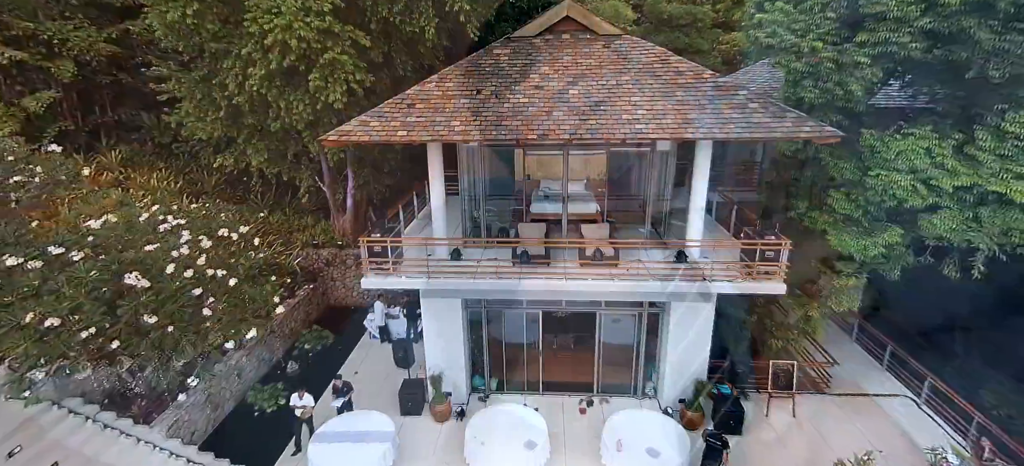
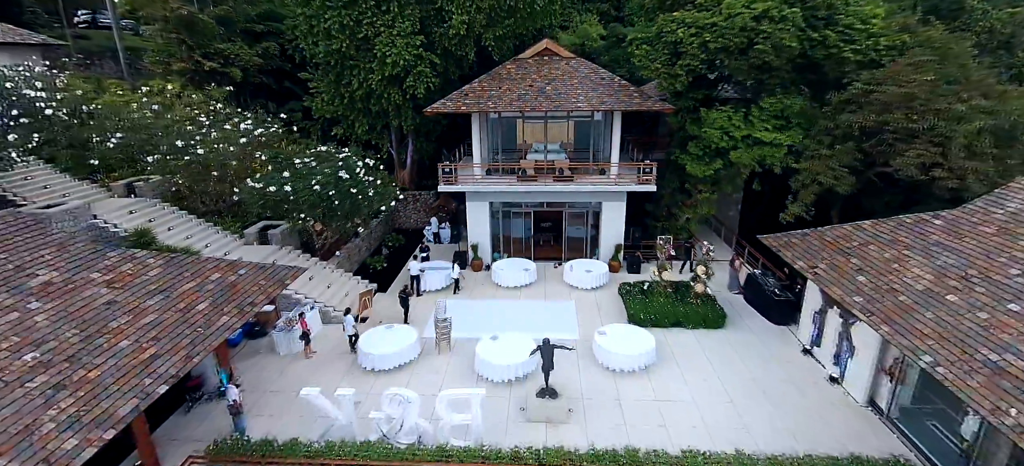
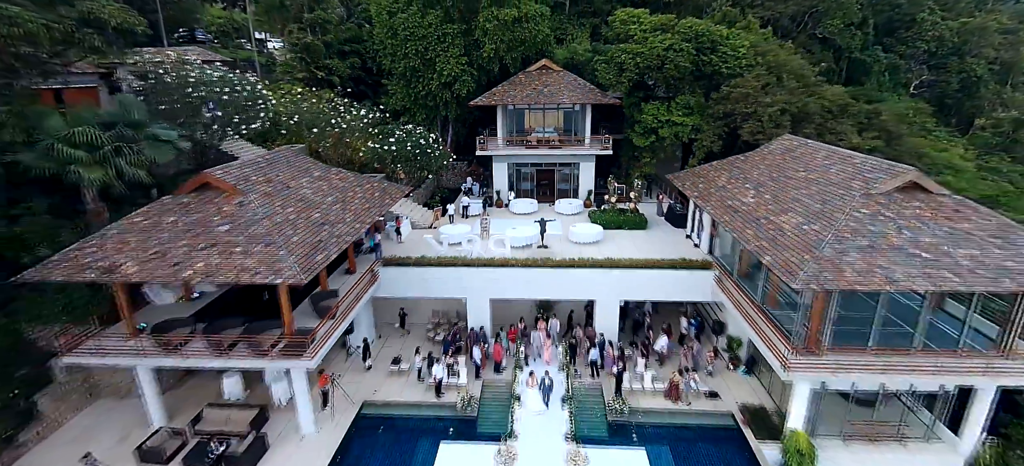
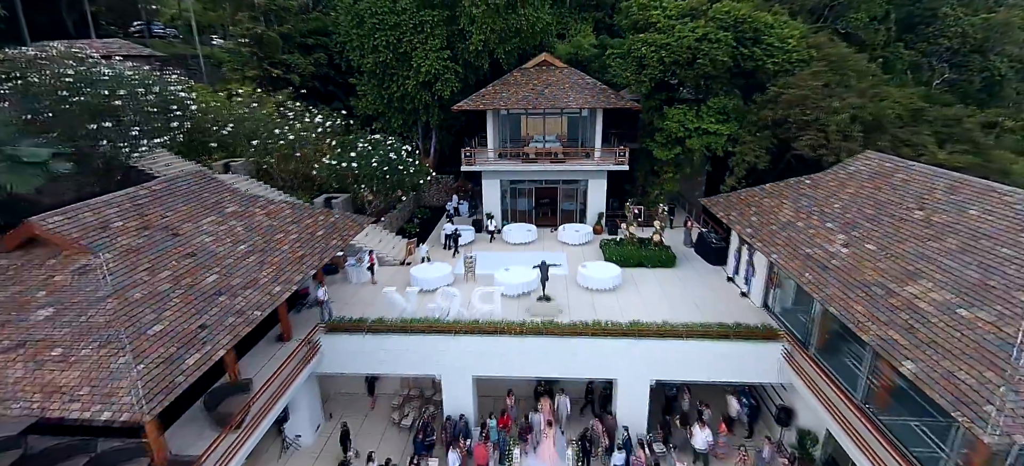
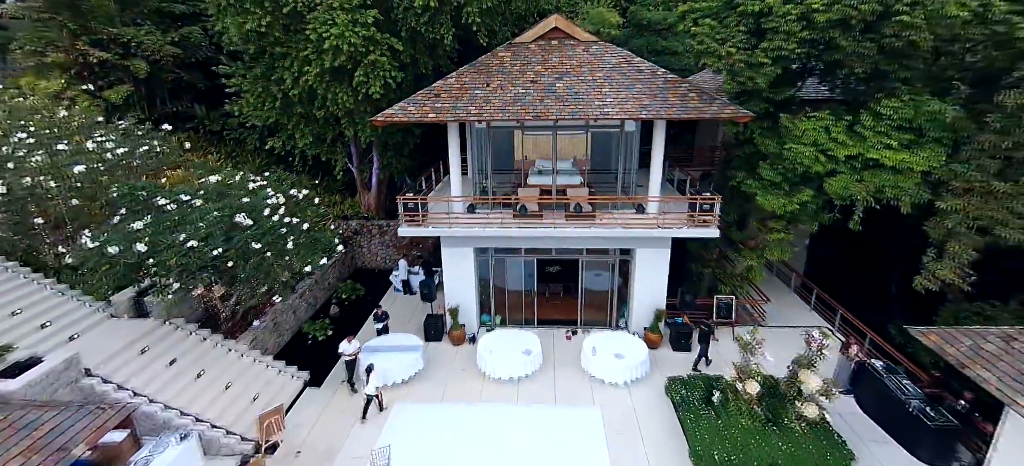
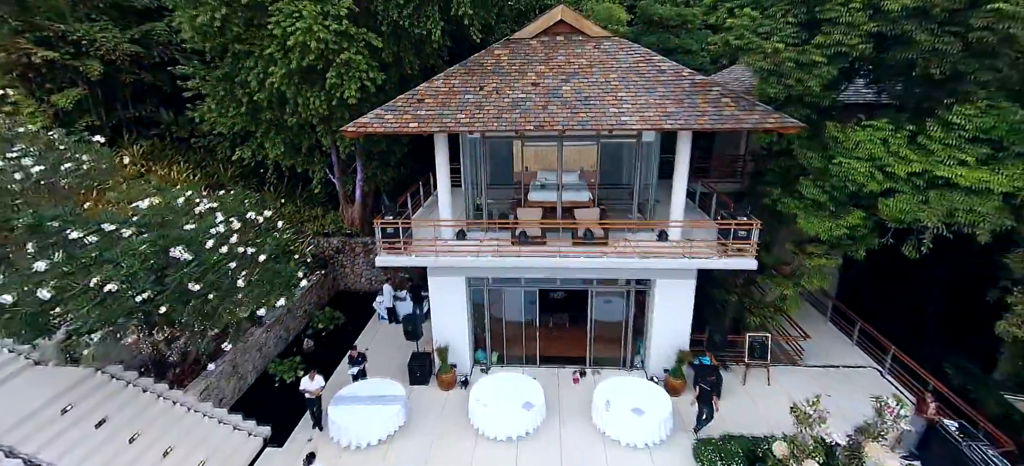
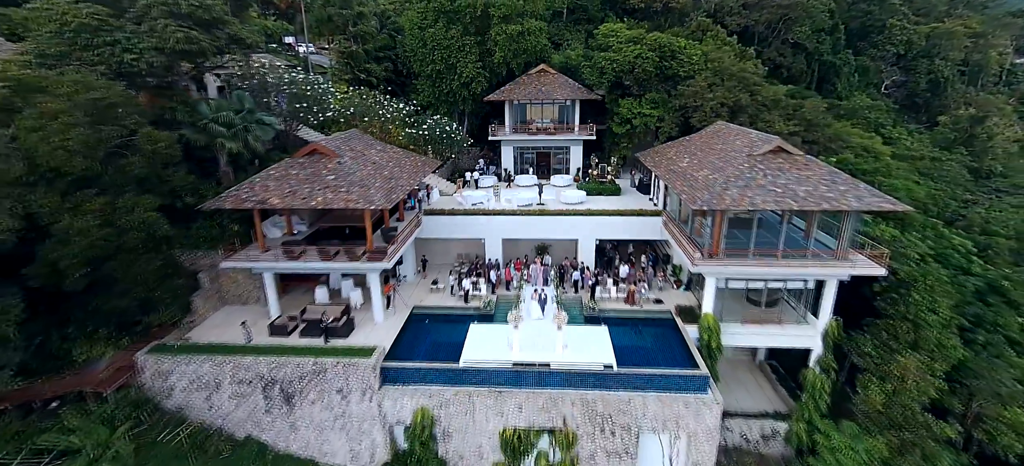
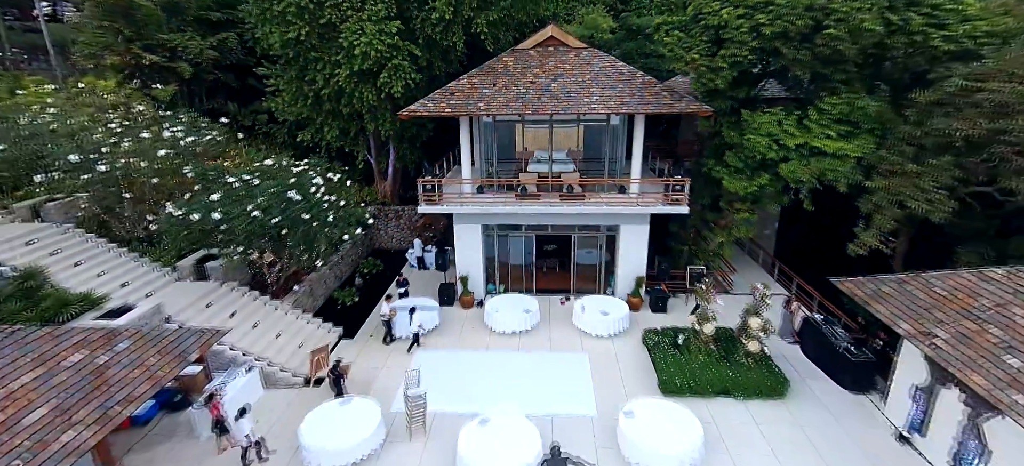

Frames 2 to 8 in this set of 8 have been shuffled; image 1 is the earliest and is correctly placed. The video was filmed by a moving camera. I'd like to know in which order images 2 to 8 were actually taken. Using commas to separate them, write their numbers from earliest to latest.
6, 5, 8, 2, 4, 3, 7
